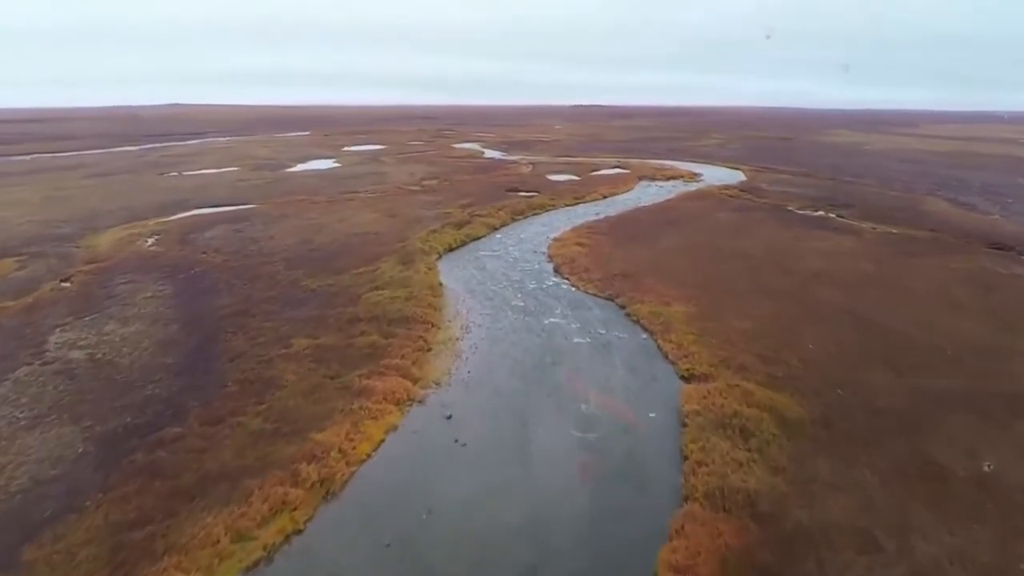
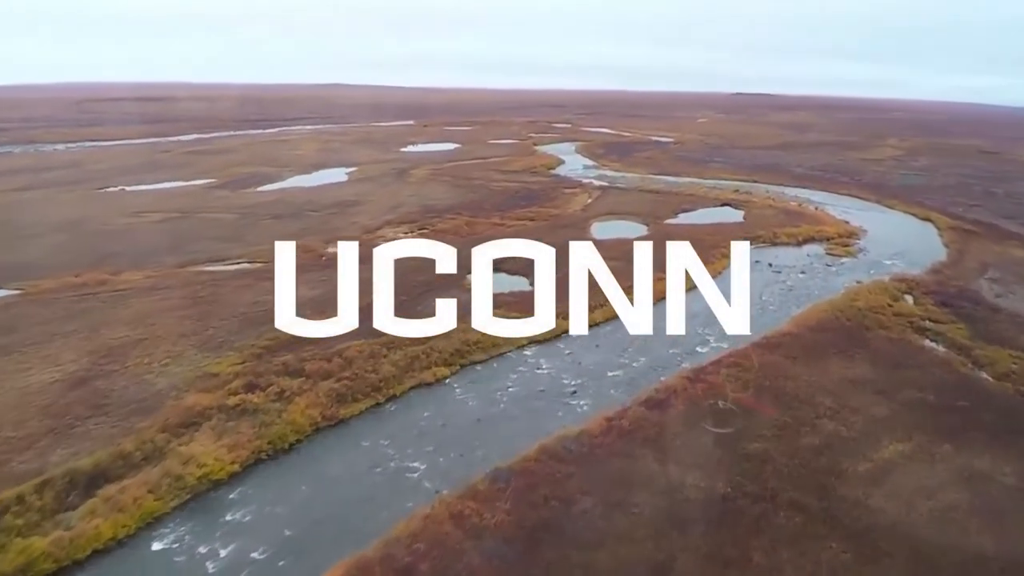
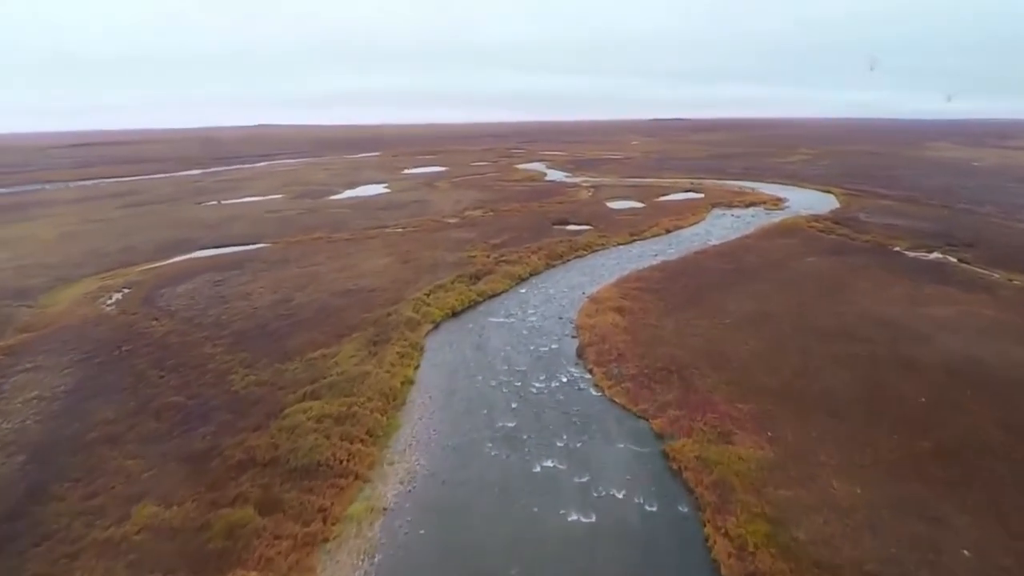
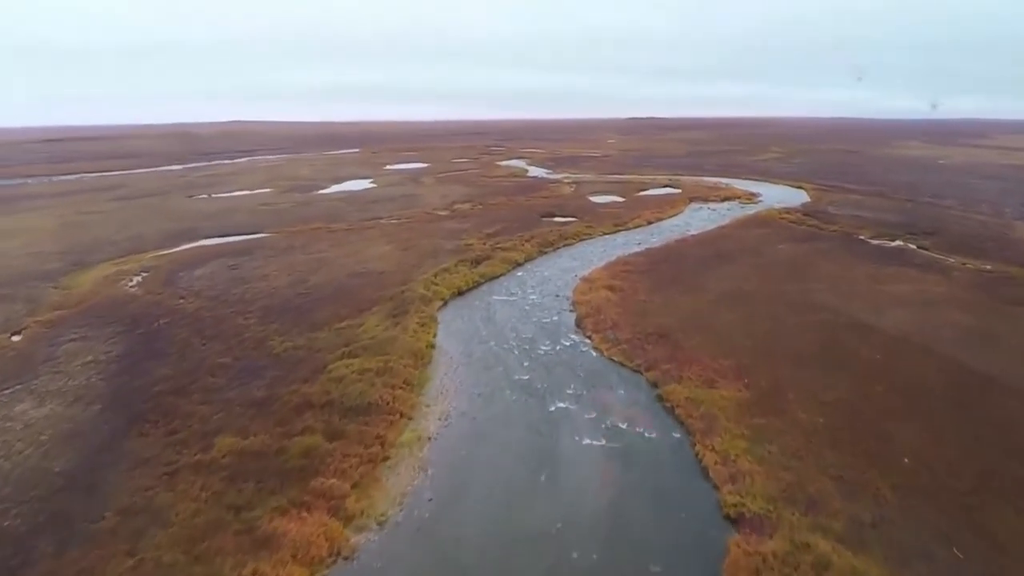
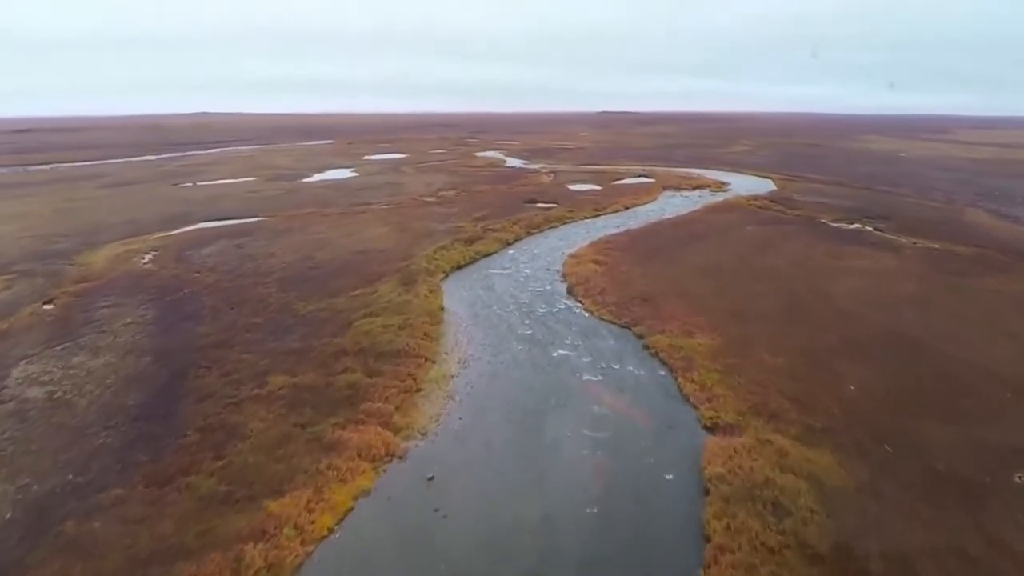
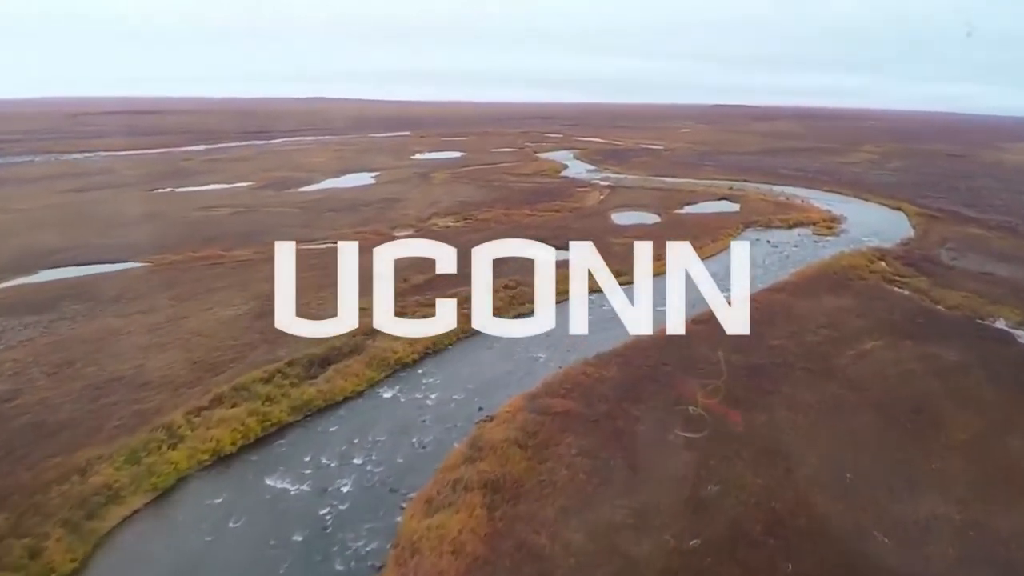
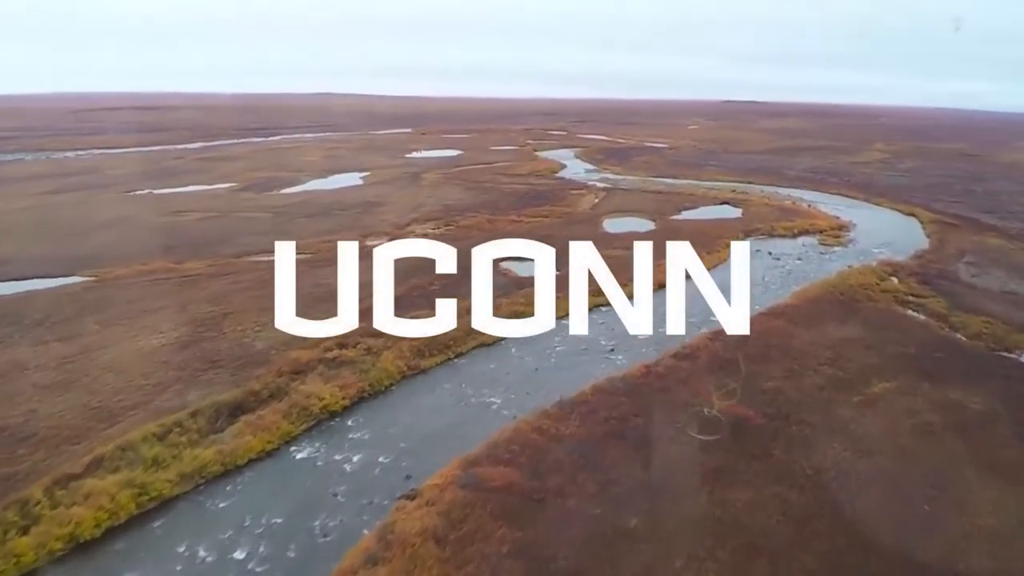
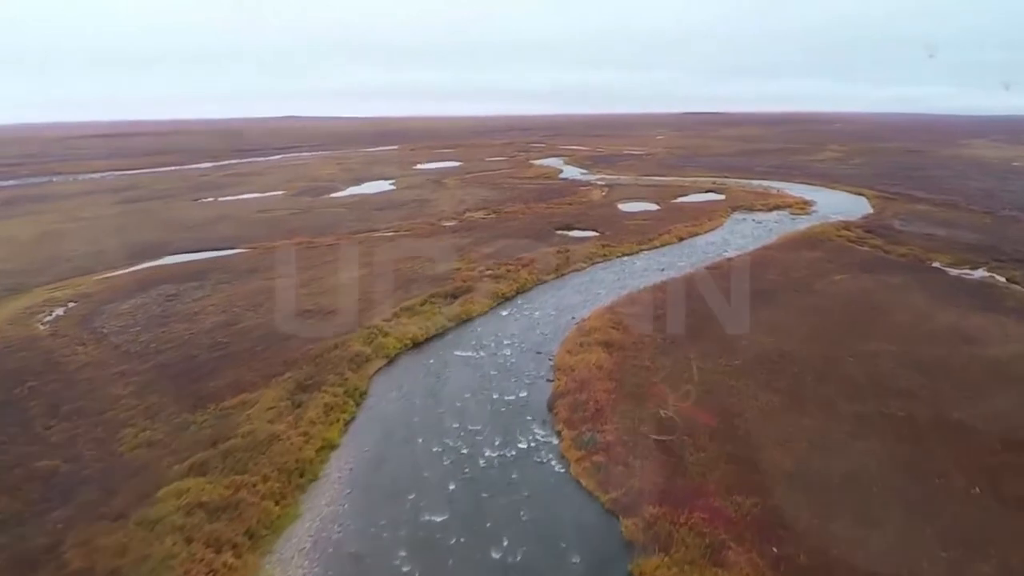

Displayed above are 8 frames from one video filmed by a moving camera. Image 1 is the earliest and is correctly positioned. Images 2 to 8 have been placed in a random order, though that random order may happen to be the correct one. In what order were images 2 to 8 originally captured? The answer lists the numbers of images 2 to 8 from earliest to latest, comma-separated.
5, 4, 3, 8, 6, 7, 2
